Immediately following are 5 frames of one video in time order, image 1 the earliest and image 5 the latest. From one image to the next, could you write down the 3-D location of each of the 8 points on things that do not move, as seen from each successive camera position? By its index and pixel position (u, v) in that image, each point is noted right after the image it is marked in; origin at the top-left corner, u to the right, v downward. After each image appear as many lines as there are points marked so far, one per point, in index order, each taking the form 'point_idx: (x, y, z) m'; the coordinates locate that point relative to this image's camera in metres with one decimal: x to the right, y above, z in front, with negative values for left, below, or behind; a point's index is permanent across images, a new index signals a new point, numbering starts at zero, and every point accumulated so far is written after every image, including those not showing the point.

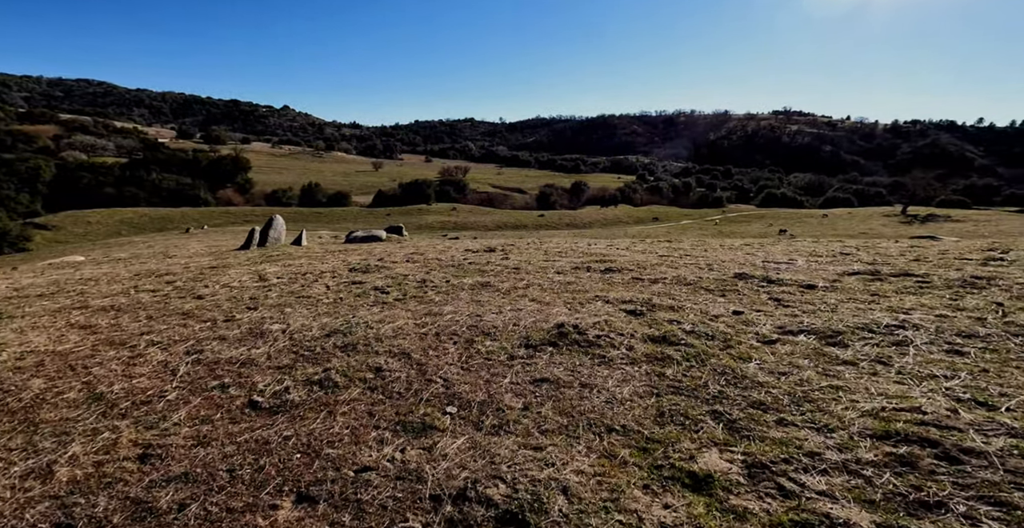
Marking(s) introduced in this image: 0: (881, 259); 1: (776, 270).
0: (+9.7, +0.2, +13.9) m
1: (+5.9, -0.2, +11.6) m
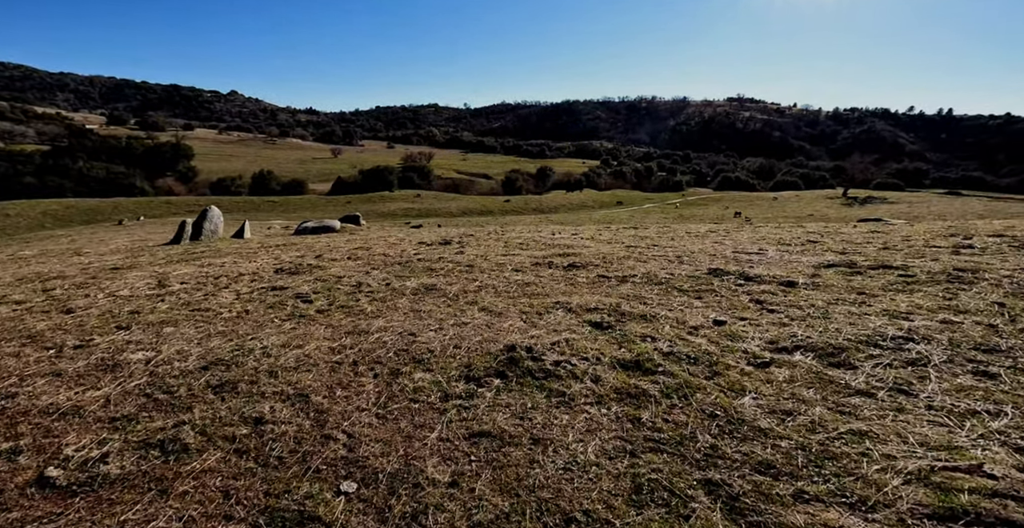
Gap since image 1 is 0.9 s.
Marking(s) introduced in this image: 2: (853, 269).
0: (+8.6, +0.5, +13.2) m
1: (+4.9, 0.0, +10.7) m
2: (+6.3, -0.1, +9.6) m
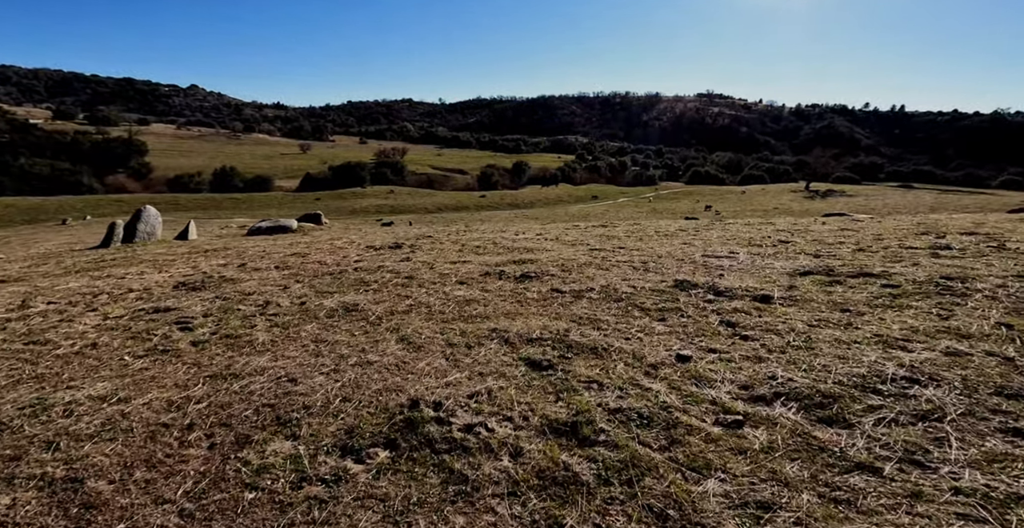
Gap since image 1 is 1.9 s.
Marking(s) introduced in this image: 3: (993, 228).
0: (+7.4, +0.4, +12.4) m
1: (+3.9, -0.2, +9.7) m
2: (+5.3, -0.2, +8.7) m
3: (+14.4, +1.2, +15.6) m
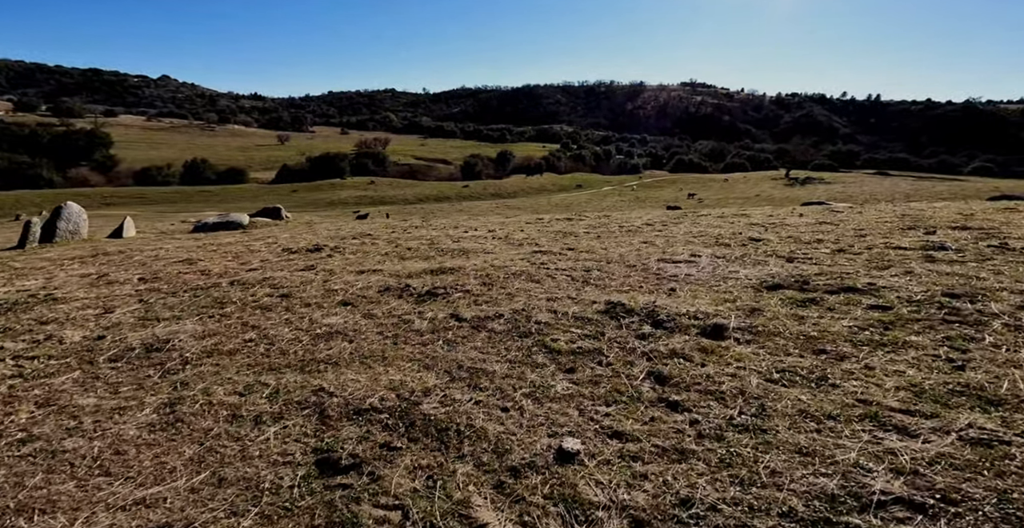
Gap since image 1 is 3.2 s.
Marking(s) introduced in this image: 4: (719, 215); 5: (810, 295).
0: (+5.9, +0.4, +10.7) m
1: (+2.5, -0.3, +7.9) m
2: (+3.9, -0.4, +6.9) m
3: (+12.8, +1.2, +14.1) m
4: (+7.9, +1.9, +19.6) m
5: (+3.9, -0.4, +6.7) m
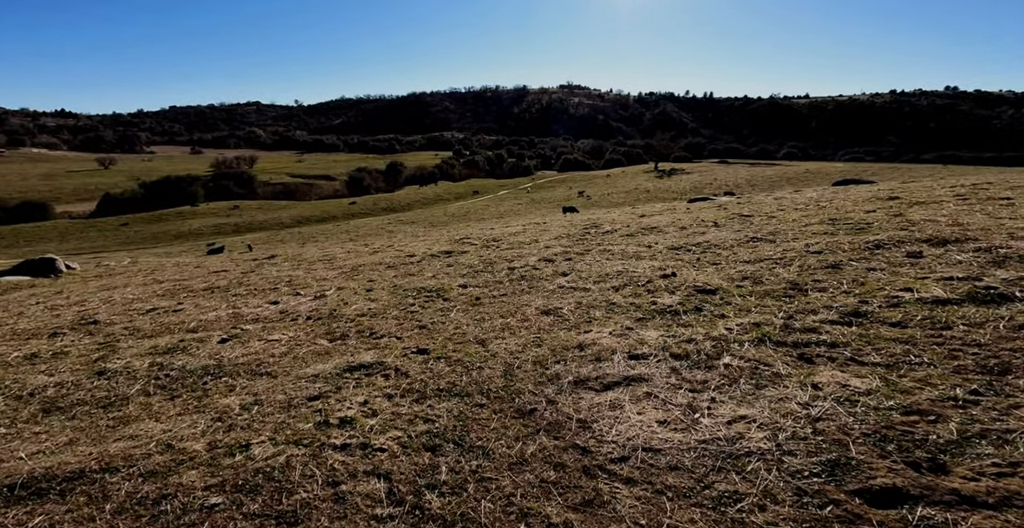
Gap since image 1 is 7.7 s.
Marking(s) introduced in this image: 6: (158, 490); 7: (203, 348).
0: (+3.4, -0.5, +6.7) m
1: (+0.7, -1.5, +3.3) m
2: (+2.3, -1.4, +2.6) m
3: (+9.3, +1.0, +11.5) m
4: (+3.3, +1.0, +15.8) m
5: (+2.3, -1.4, +2.4) m
6: (-2.6, -1.6, +3.8) m
7: (-4.5, -1.2, +7.4) m
